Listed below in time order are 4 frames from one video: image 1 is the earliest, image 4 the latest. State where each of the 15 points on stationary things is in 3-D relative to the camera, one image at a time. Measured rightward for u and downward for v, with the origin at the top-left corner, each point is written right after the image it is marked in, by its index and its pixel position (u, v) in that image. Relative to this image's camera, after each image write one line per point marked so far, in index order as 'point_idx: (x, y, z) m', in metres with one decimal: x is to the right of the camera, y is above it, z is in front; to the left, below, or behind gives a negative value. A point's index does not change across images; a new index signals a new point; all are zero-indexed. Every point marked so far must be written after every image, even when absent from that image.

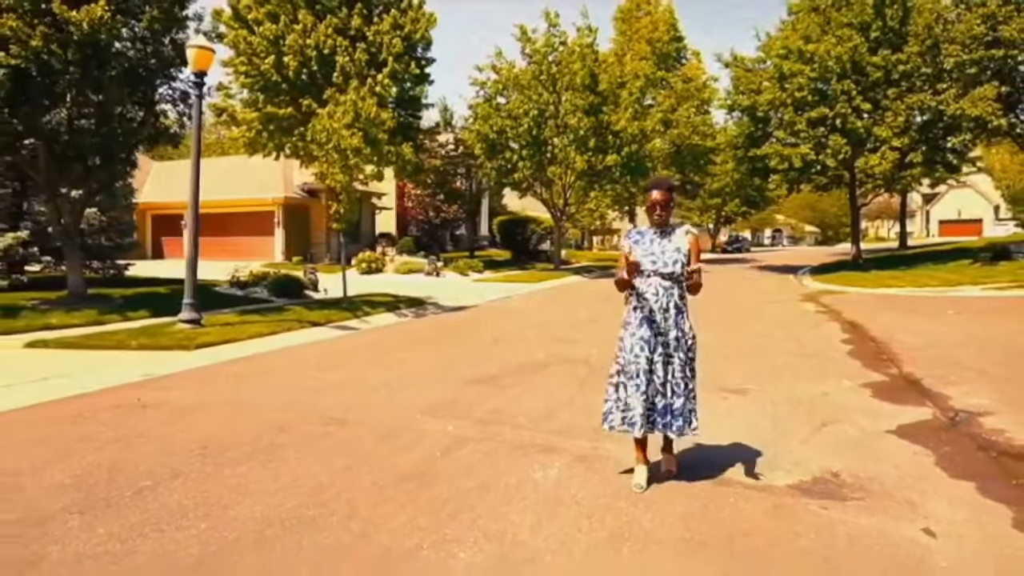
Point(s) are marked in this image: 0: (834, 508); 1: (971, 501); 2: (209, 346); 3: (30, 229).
0: (+1.9, -1.3, +4.8) m
1: (+2.7, -1.3, +4.8) m
2: (-4.4, -0.8, +12.1) m
3: (-11.1, +1.4, +19.0) m
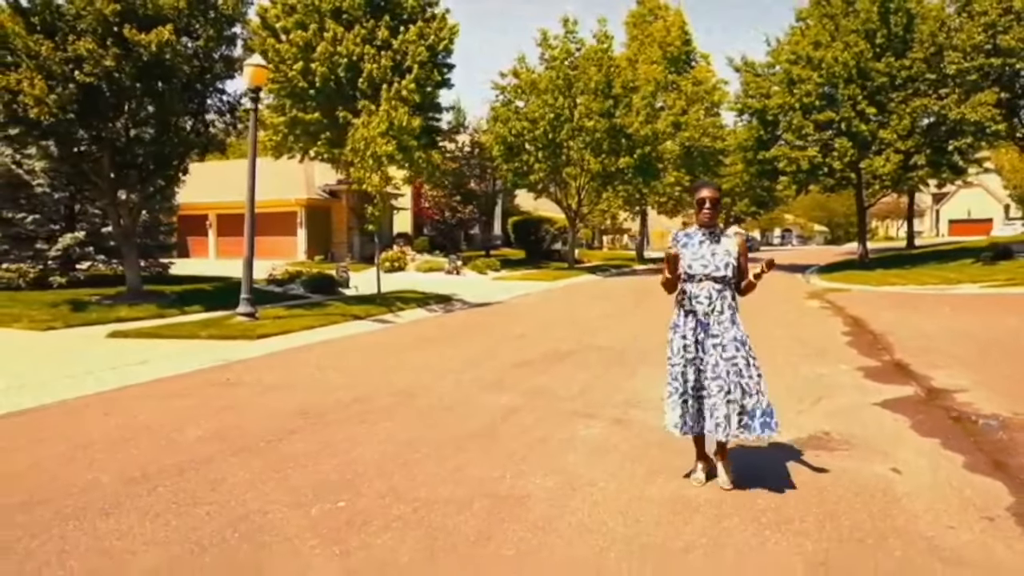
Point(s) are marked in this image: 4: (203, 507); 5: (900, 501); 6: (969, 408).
0: (+2.3, -1.2, +6.0) m
1: (+3.1, -1.2, +6.0) m
2: (-4.0, -0.8, +13.4) m
3: (-10.5, +1.4, +20.4) m
4: (-1.7, -1.2, +4.7) m
5: (+2.3, -1.3, +4.8) m
6: (+4.2, -1.1, +7.6) m
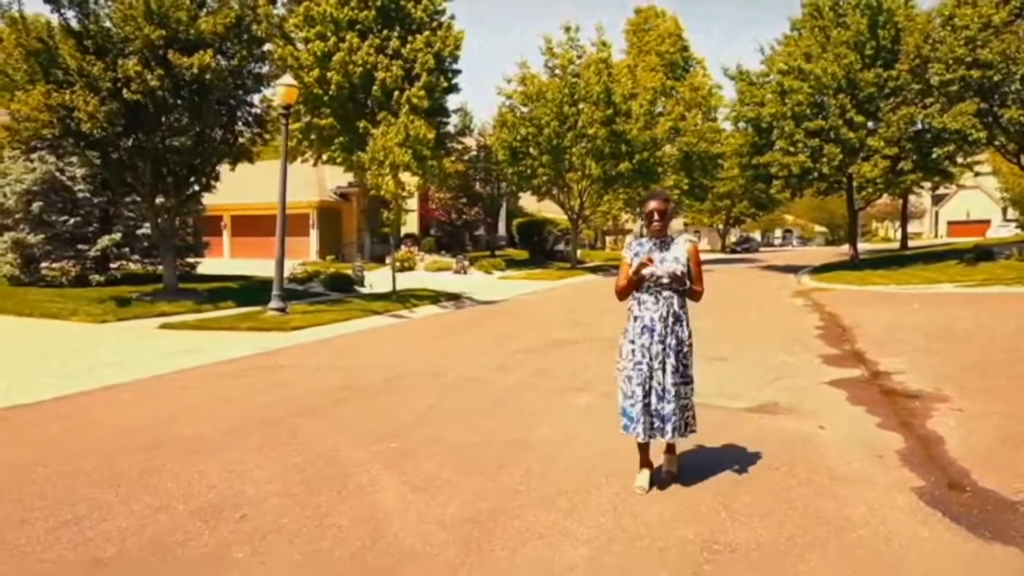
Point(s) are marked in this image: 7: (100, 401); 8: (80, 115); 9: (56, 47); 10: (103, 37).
0: (+2.4, -1.2, +7.5) m
1: (+3.2, -1.2, +7.5) m
2: (-3.9, -0.7, +14.9) m
3: (-10.4, +1.5, +21.9) m
4: (-1.7, -1.2, +6.2) m
5: (+2.4, -1.2, +6.3) m
6: (+4.3, -1.1, +9.1) m
7: (-4.1, -1.1, +8.2) m
8: (-8.4, +3.4, +16.1) m
9: (-9.1, +4.8, +16.5) m
10: (-8.3, +5.1, +16.7) m
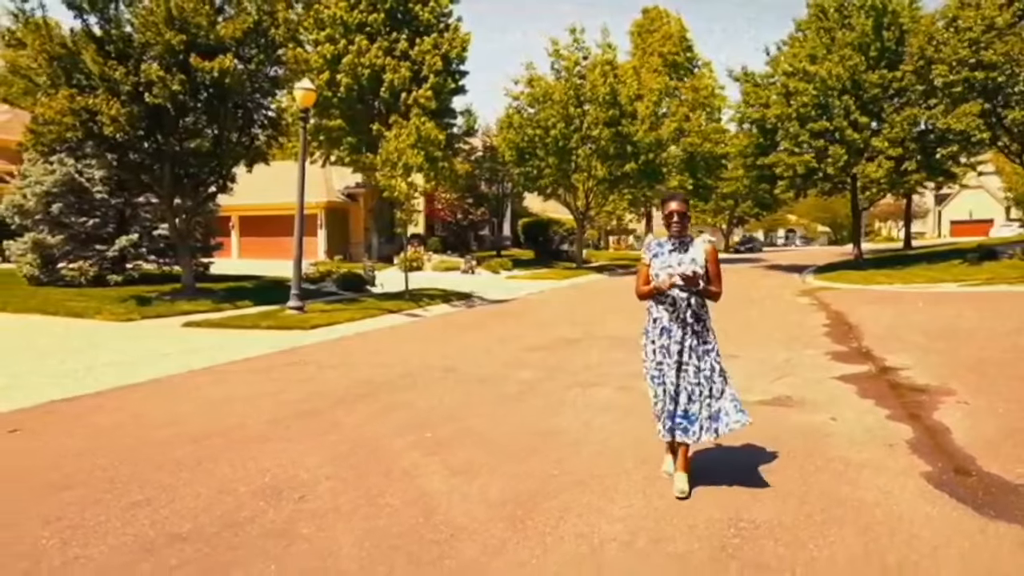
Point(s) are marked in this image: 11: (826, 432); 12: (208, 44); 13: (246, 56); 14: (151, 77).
0: (+2.6, -1.2, +7.9) m
1: (+3.4, -1.2, +7.9) m
2: (-3.6, -0.7, +15.3) m
3: (-10.1, +1.5, +22.3) m
4: (-1.4, -1.2, +6.5) m
5: (+2.6, -1.2, +6.6) m
6: (+4.5, -1.1, +9.4) m
7: (-3.9, -1.1, +8.5) m
8: (-8.2, +3.4, +16.4) m
9: (-8.9, +4.8, +16.8) m
10: (-8.1, +5.1, +17.1) m
11: (+2.6, -1.2, +6.8) m
12: (-6.5, +5.2, +17.5) m
13: (-6.0, +5.2, +18.5) m
14: (-7.3, +4.3, +16.6) m
